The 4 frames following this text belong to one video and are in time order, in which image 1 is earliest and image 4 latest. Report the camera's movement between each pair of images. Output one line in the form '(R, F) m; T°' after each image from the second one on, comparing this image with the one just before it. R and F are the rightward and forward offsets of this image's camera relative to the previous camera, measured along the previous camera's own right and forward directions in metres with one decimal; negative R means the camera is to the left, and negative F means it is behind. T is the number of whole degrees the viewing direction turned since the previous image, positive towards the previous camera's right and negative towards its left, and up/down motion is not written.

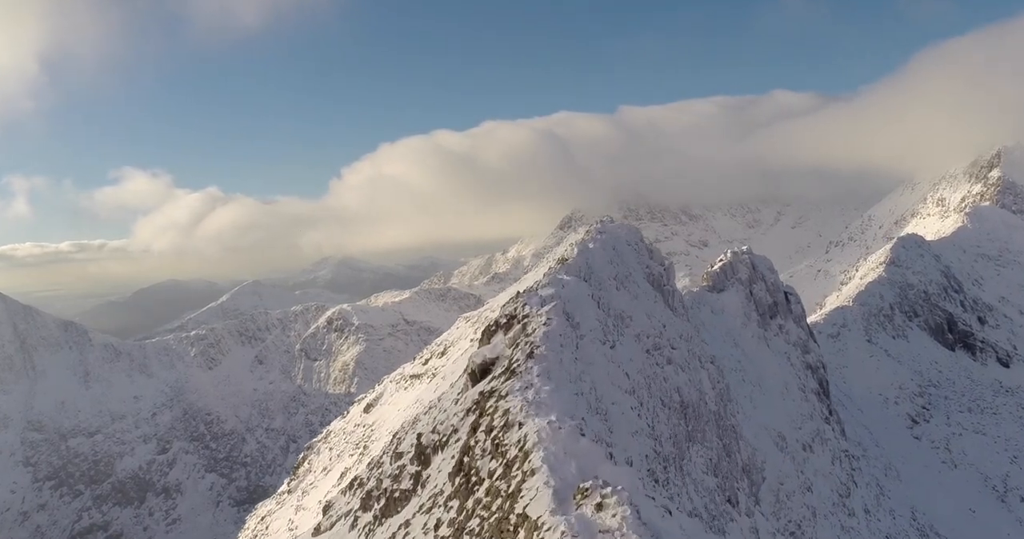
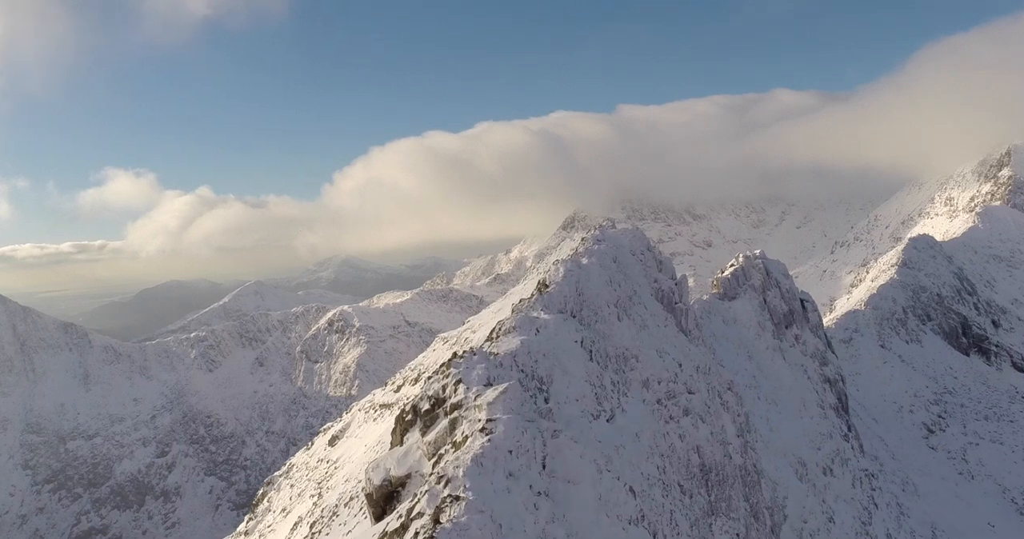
(+0.6, +3.1) m; 0°
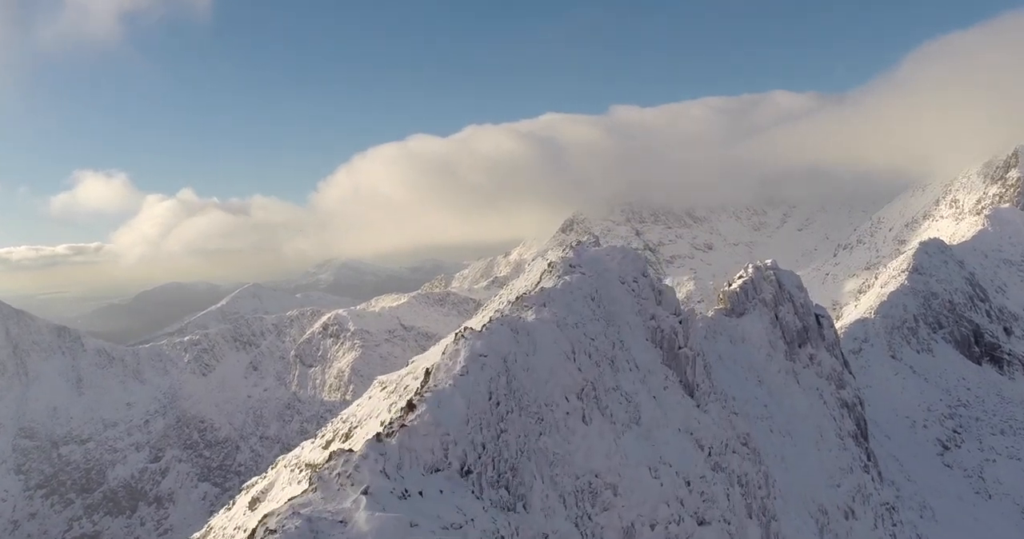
(+1.0, +4.2) m; 0°
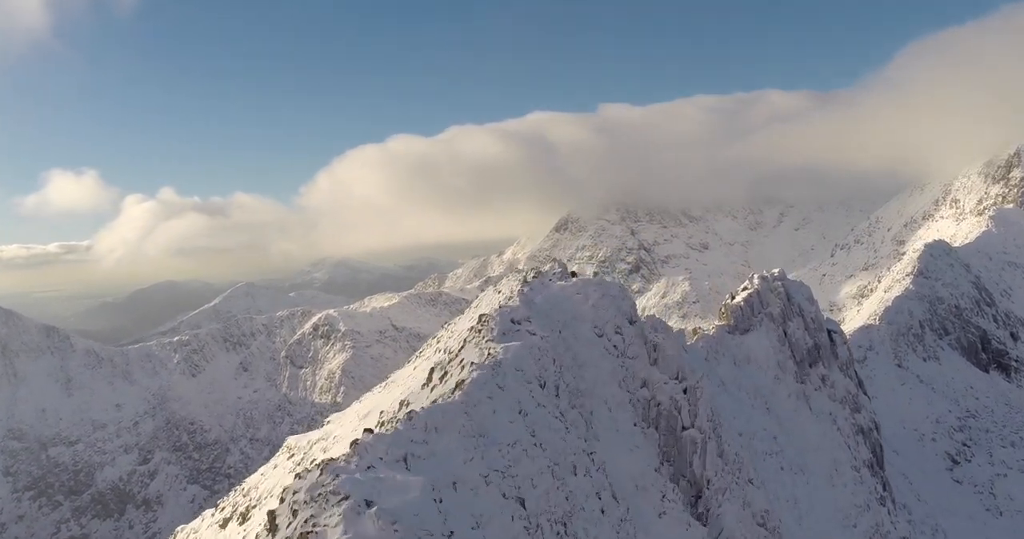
(+1.0, +3.8) m; 0°
